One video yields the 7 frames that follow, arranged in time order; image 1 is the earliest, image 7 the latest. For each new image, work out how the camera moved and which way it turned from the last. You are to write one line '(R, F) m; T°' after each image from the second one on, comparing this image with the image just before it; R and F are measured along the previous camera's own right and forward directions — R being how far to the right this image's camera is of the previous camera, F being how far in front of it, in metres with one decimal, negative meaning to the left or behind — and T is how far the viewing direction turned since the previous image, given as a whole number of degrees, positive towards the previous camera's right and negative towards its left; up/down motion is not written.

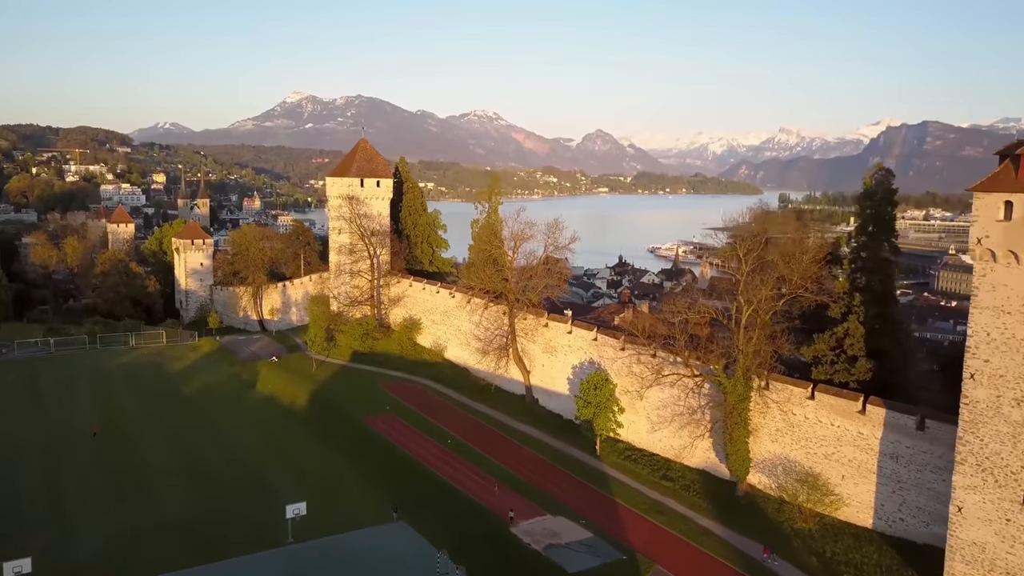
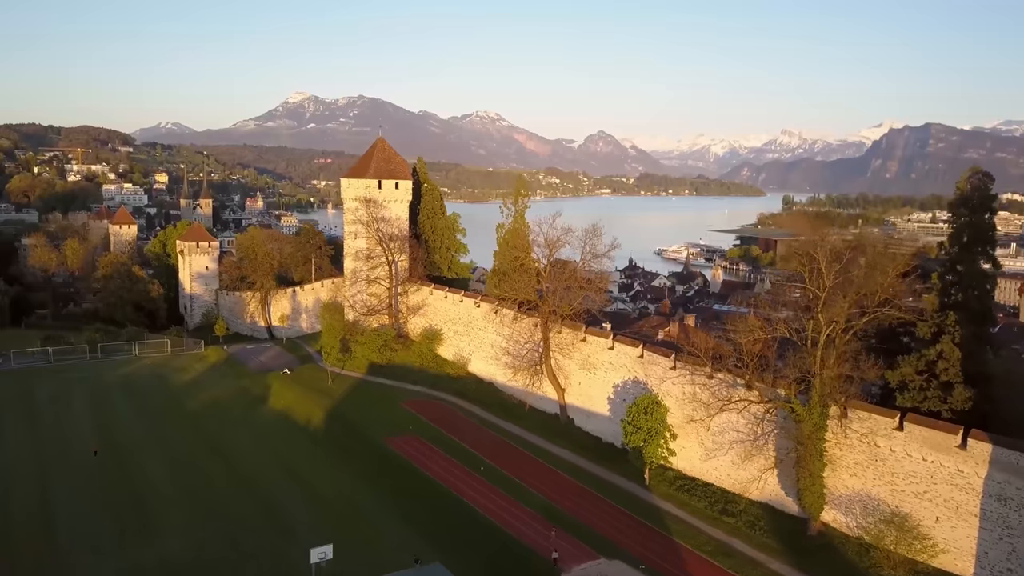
(-0.8, +1.7) m; 0°
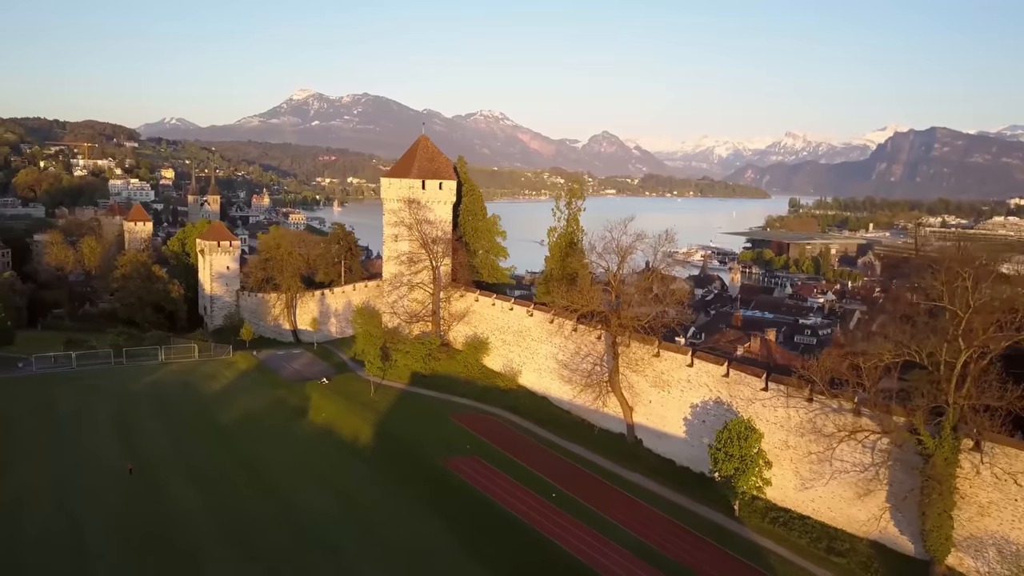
(-1.4, +1.5) m; 0°
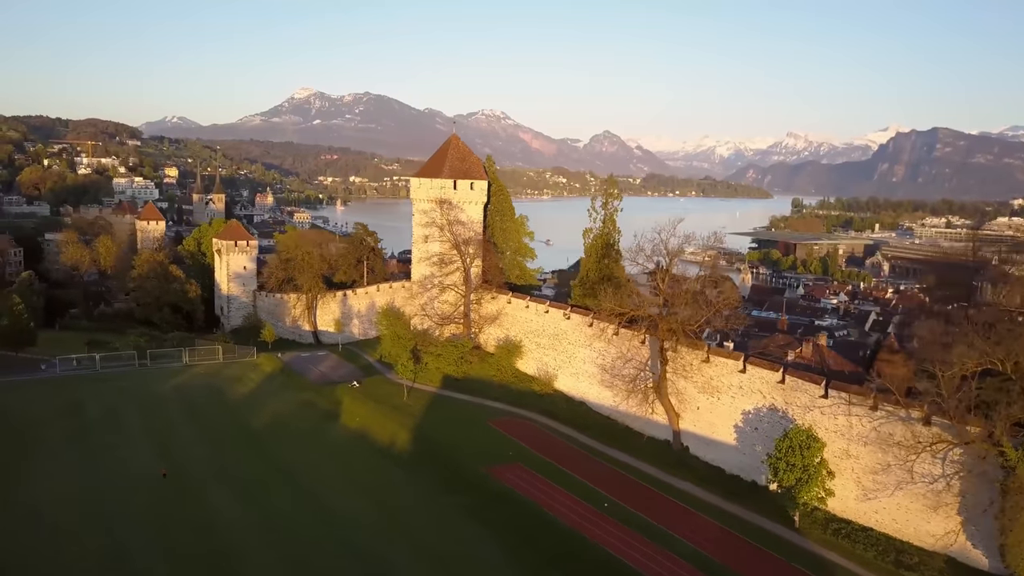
(-0.9, +0.5) m; 0°
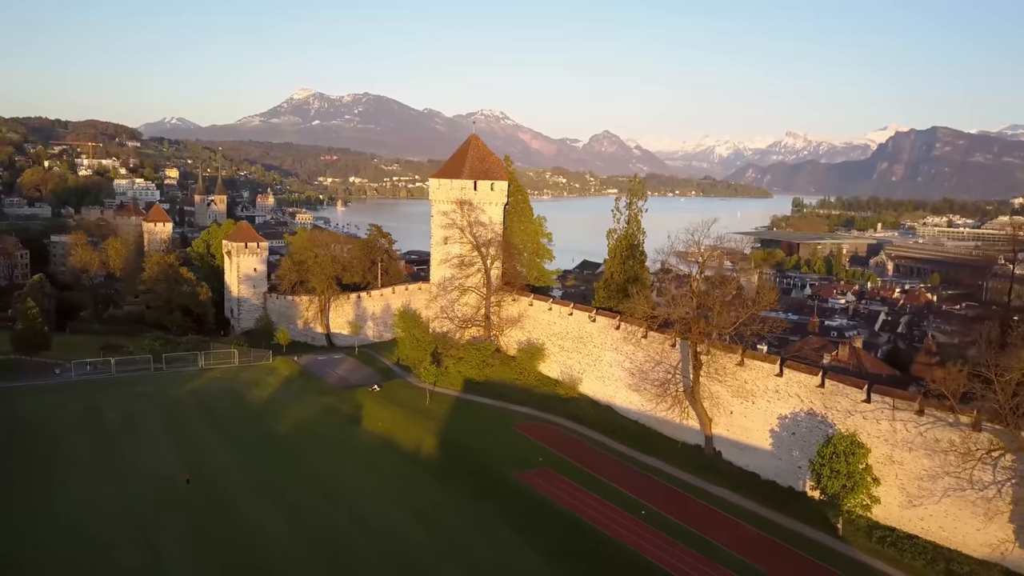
(-0.6, +0.3) m; 0°
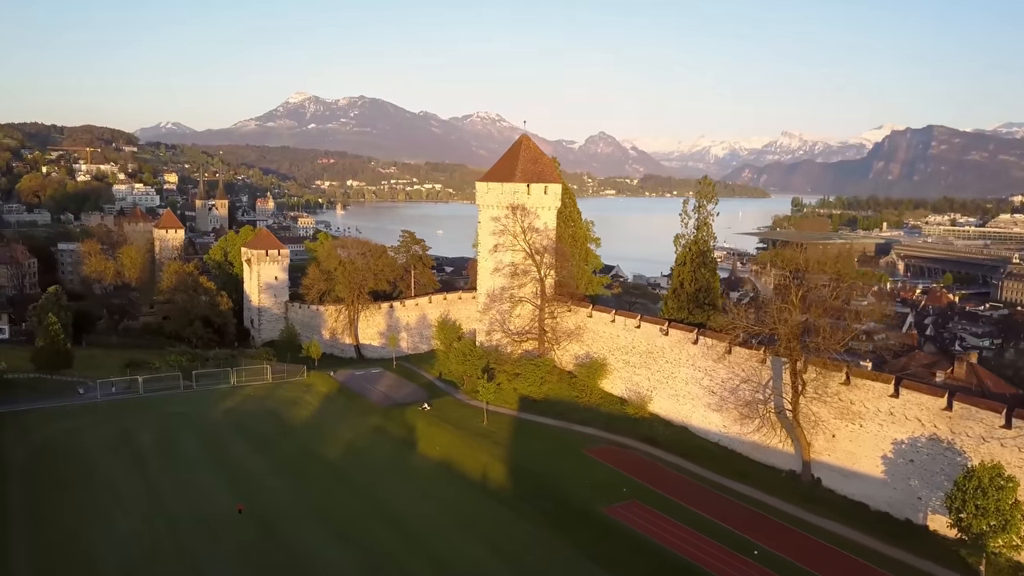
(-1.6, +1.7) m; 0°
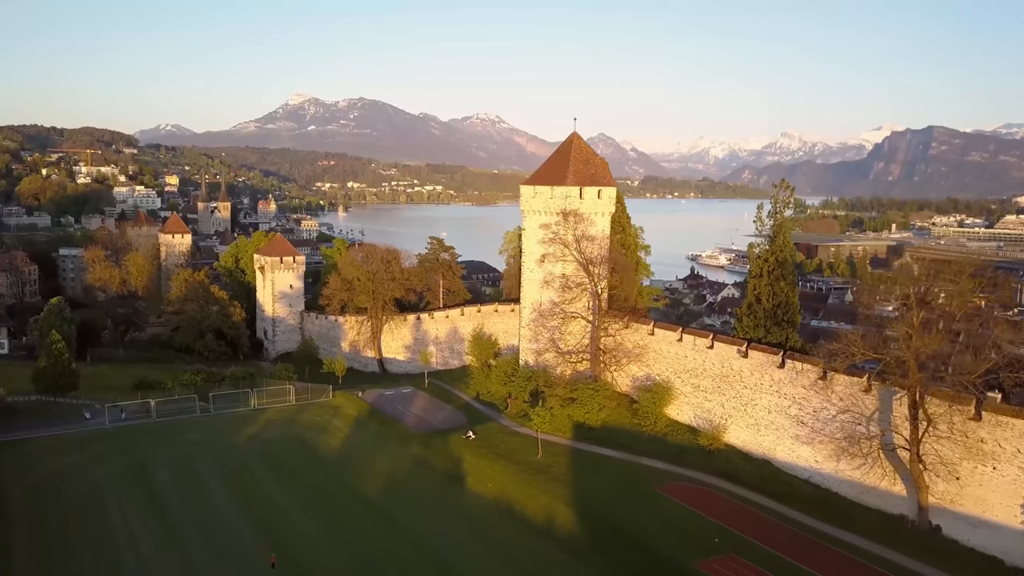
(-1.3, +2.3) m; 0°
